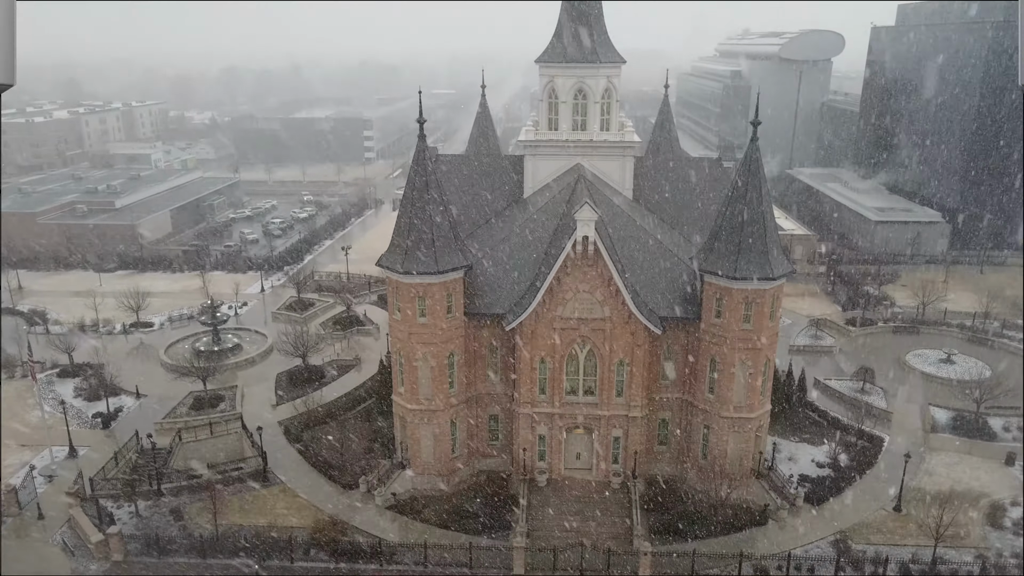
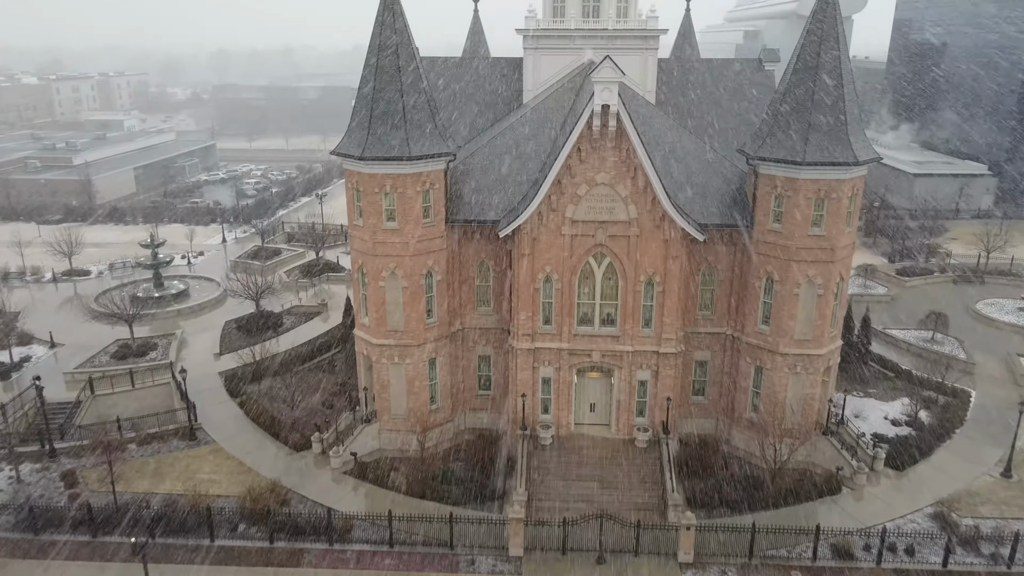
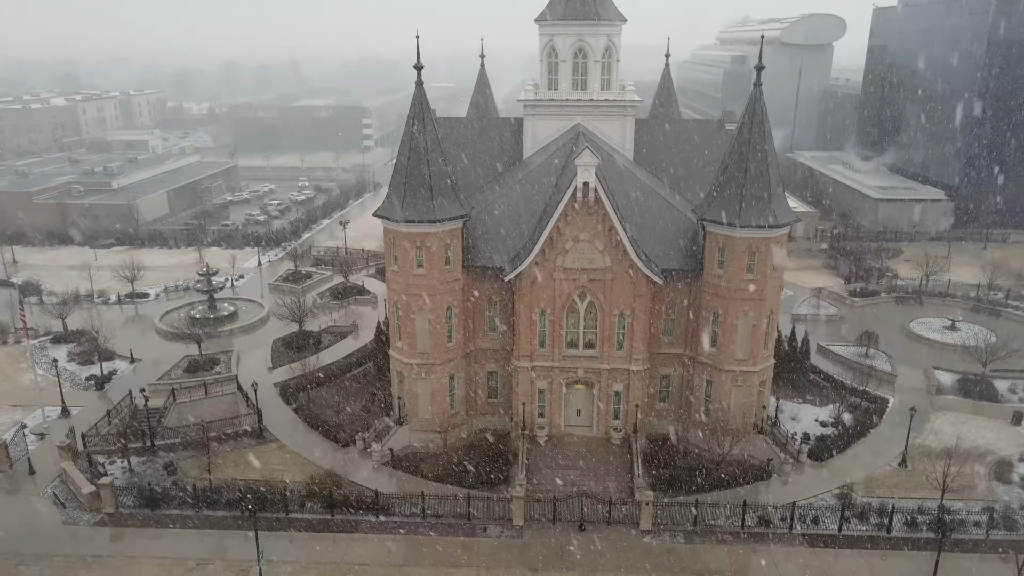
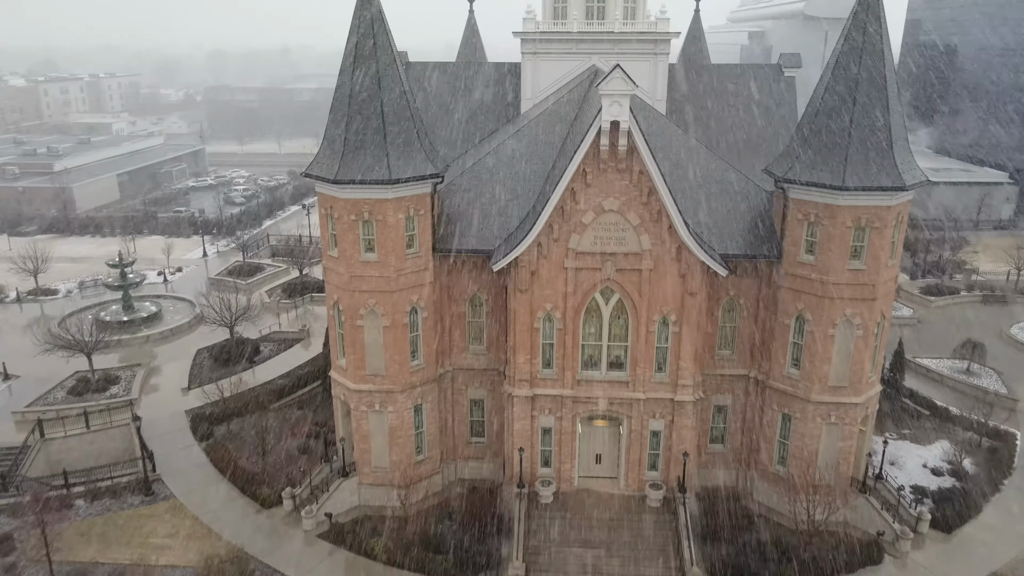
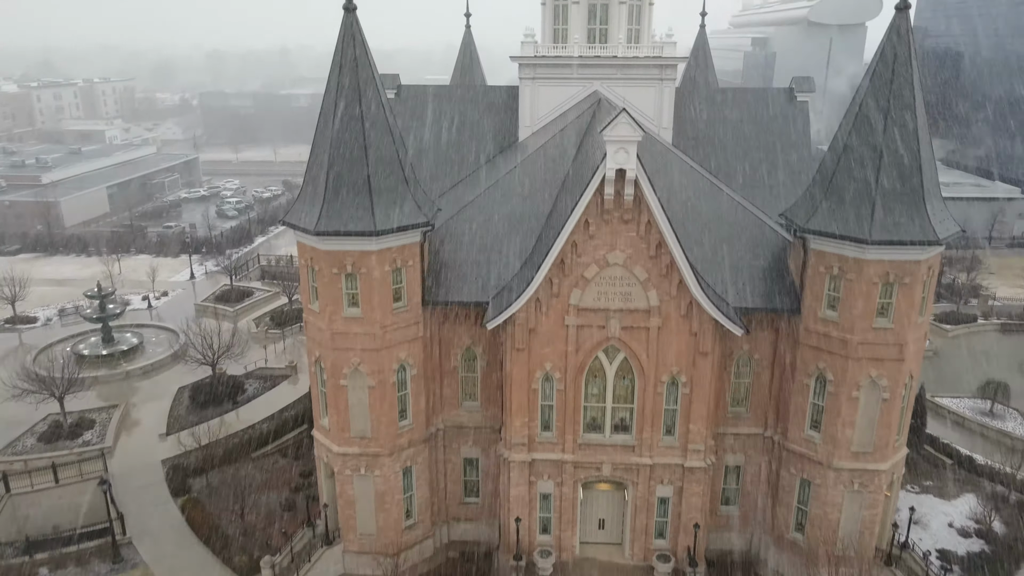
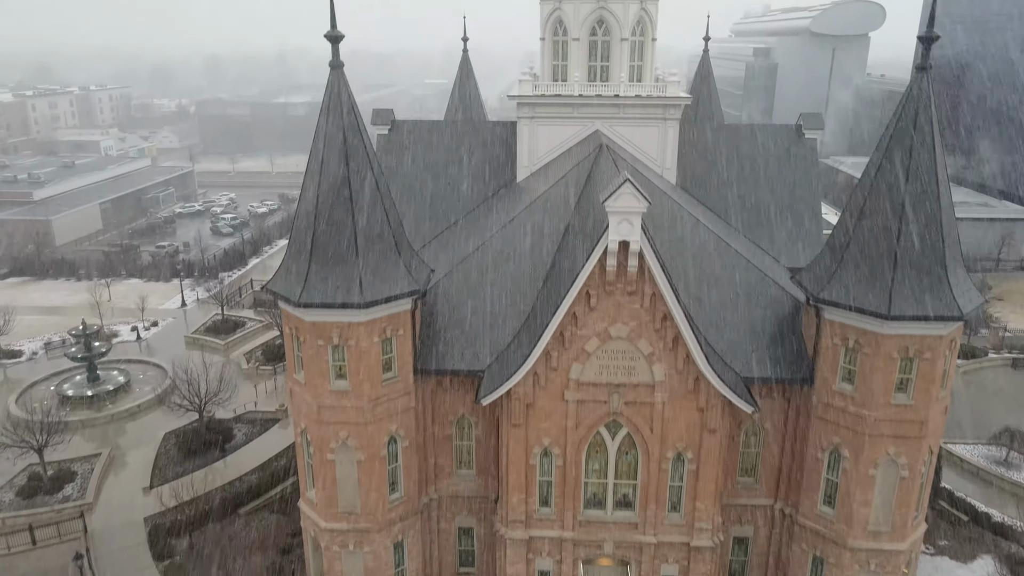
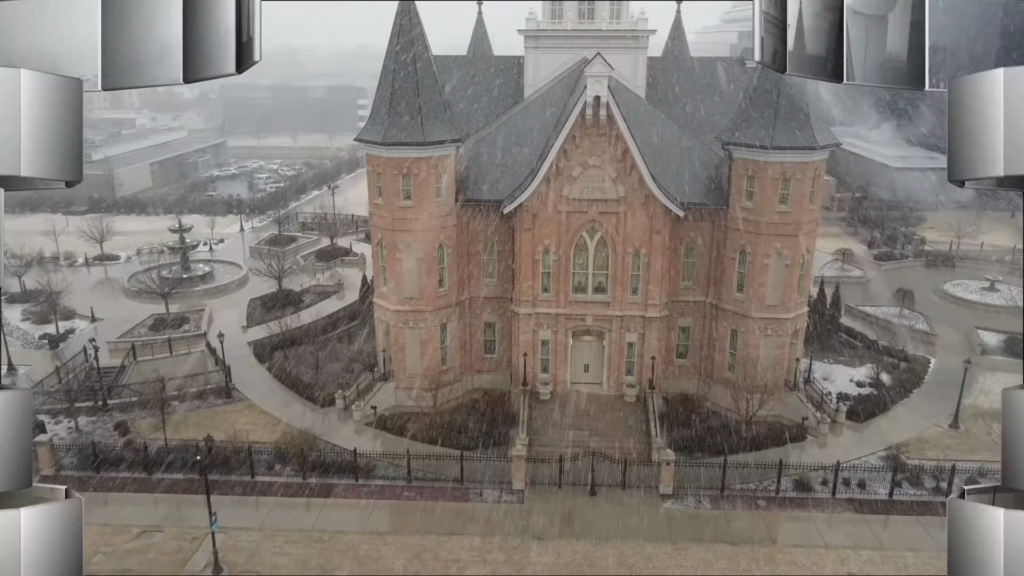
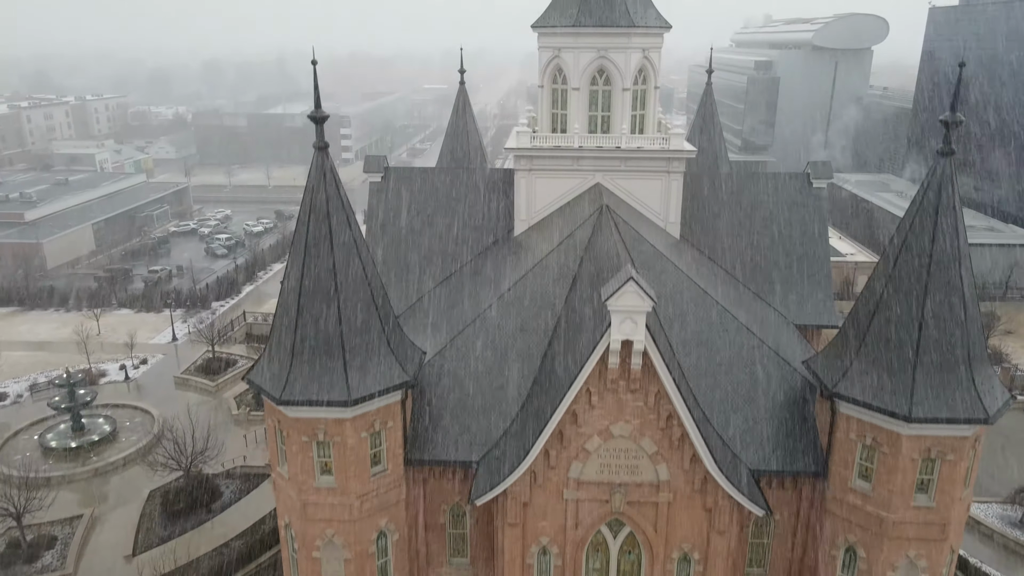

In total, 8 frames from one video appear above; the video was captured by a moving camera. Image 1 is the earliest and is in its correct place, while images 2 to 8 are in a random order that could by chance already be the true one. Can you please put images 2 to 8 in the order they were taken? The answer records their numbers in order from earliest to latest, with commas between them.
3, 7, 2, 4, 5, 6, 8
